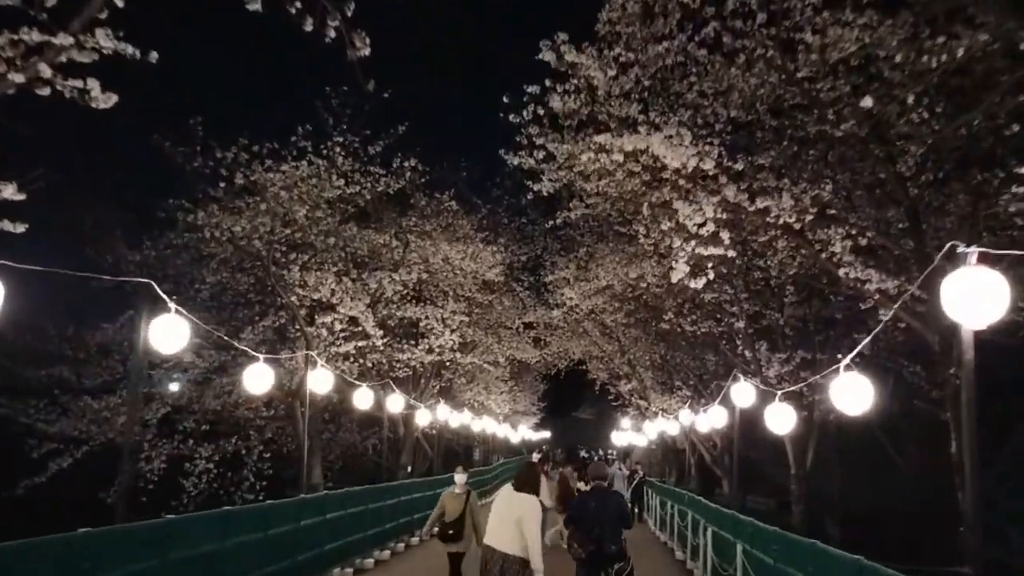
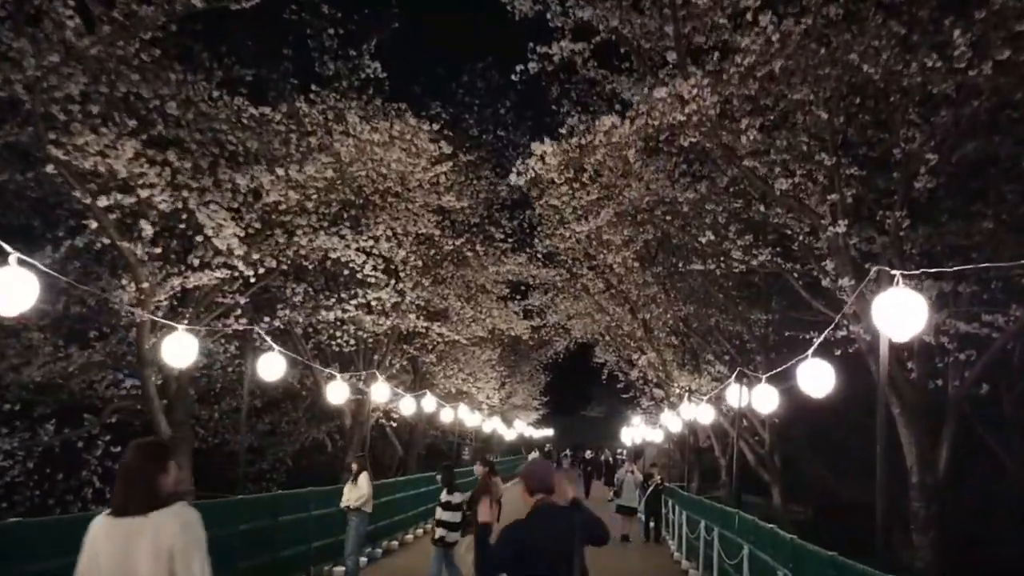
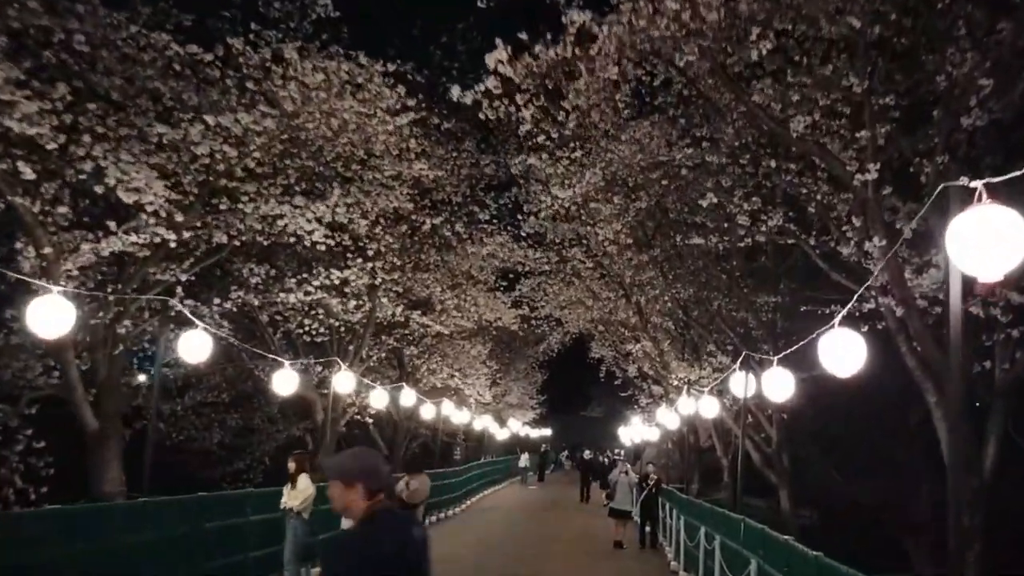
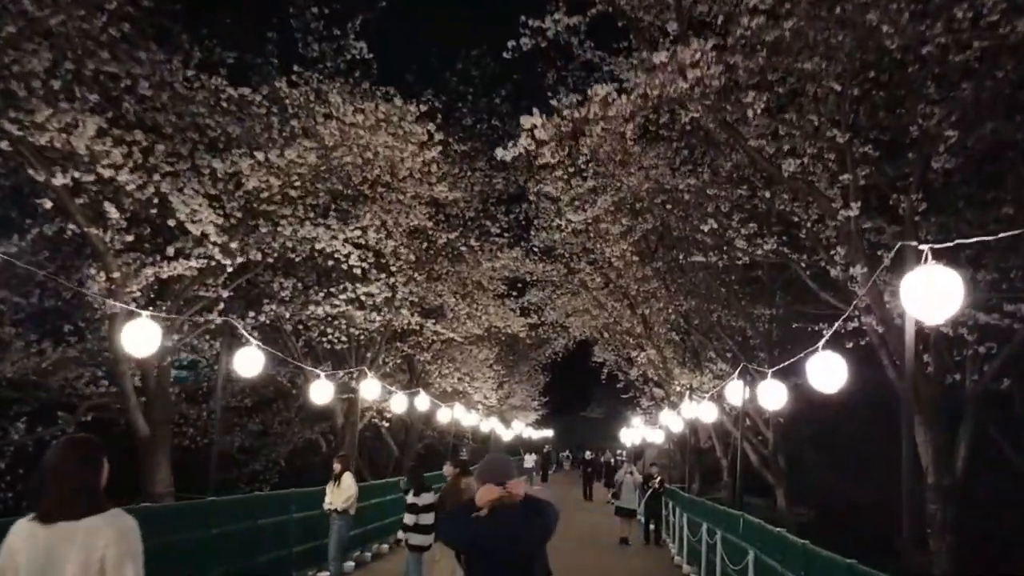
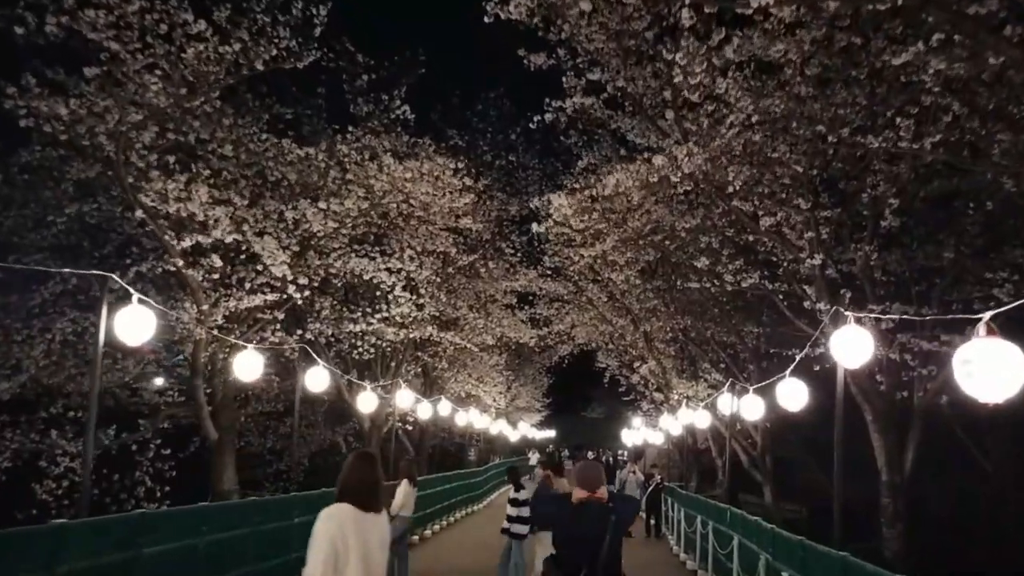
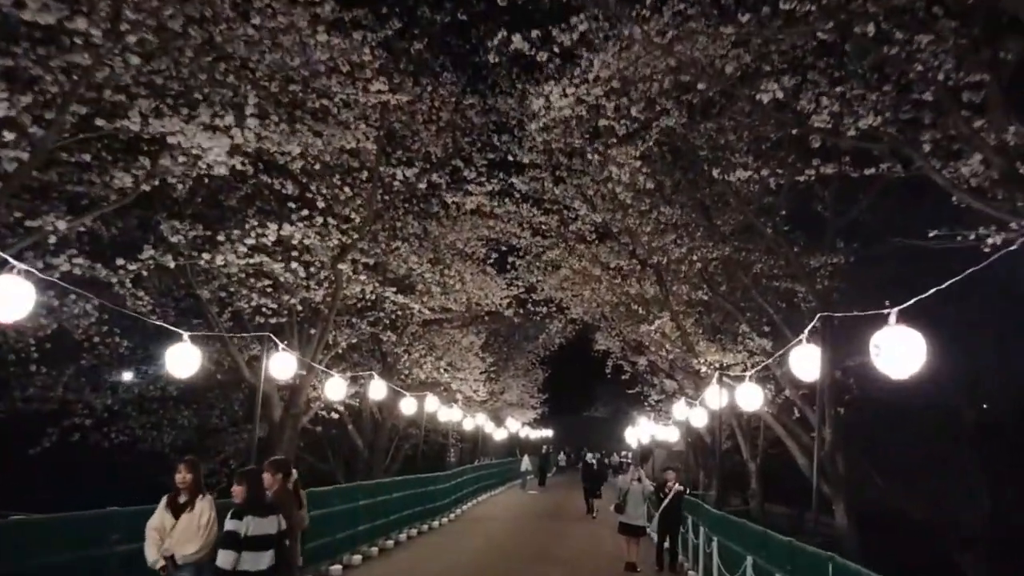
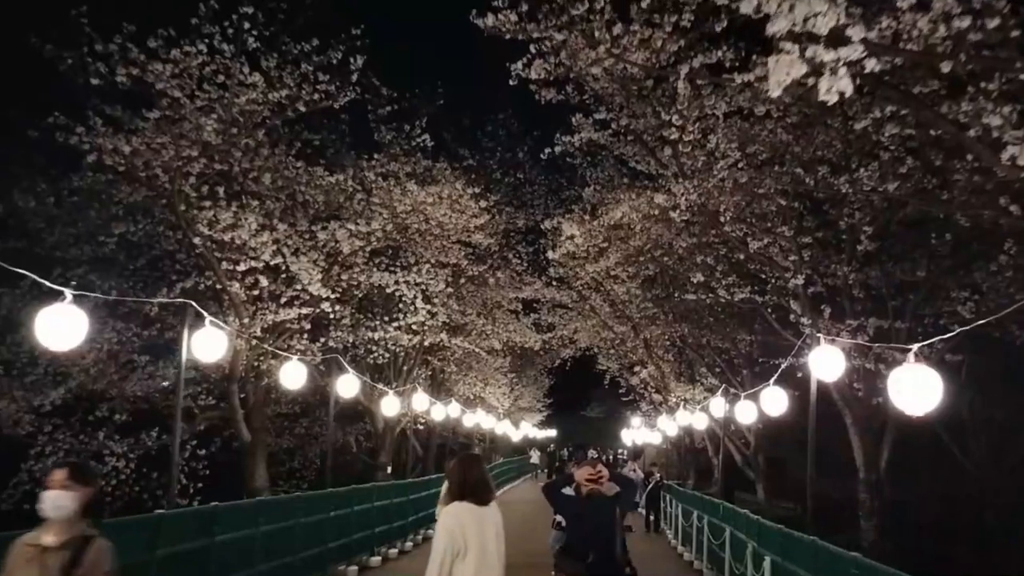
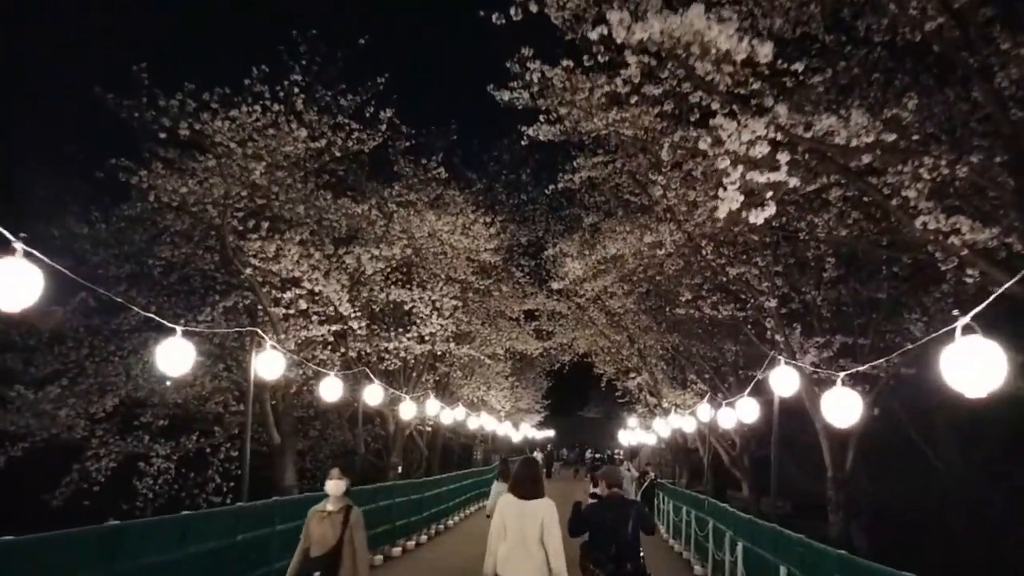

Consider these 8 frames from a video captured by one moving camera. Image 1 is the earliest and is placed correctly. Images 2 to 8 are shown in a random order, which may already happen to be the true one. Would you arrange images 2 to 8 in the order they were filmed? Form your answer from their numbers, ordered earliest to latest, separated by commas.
8, 7, 5, 2, 4, 3, 6
